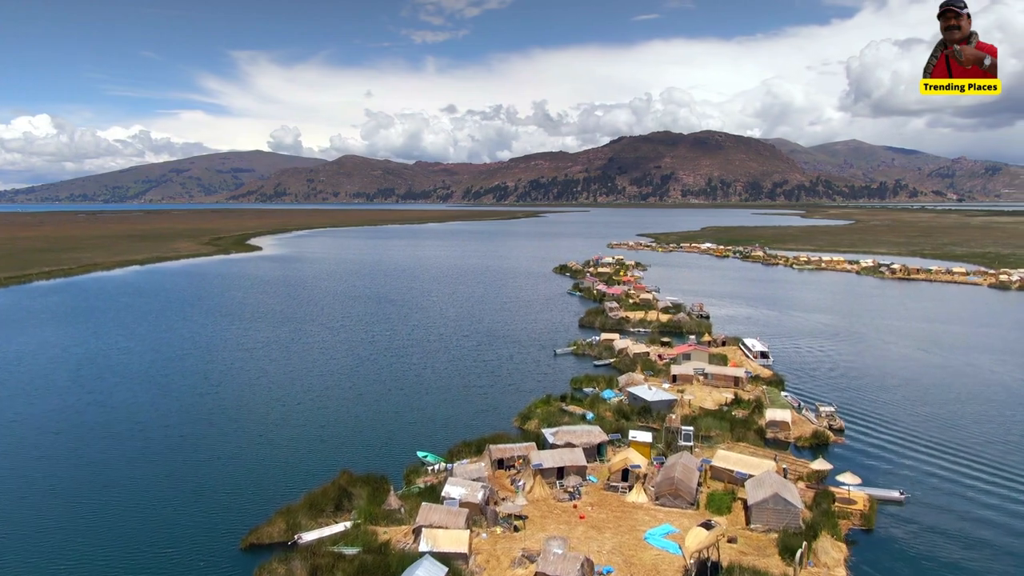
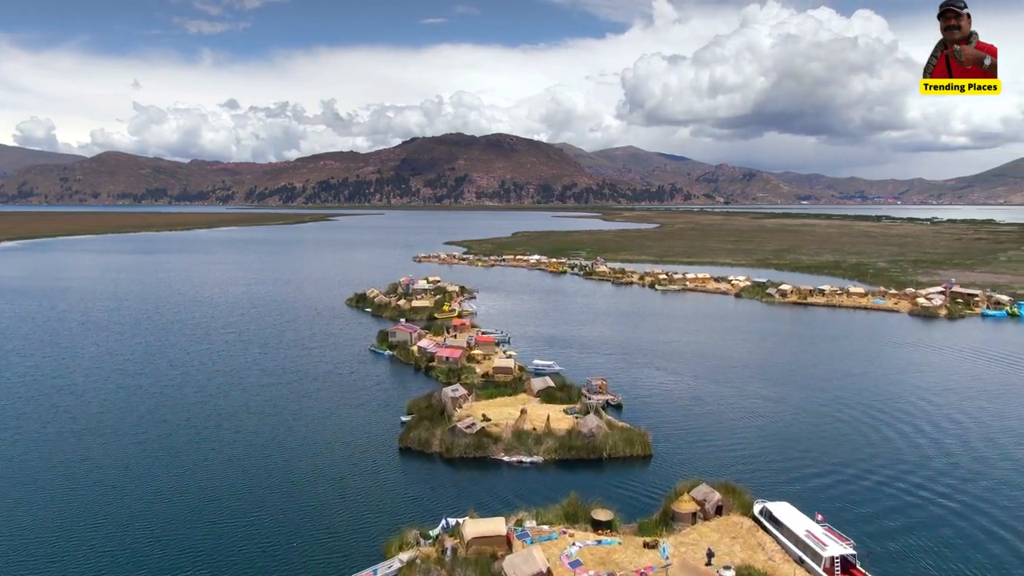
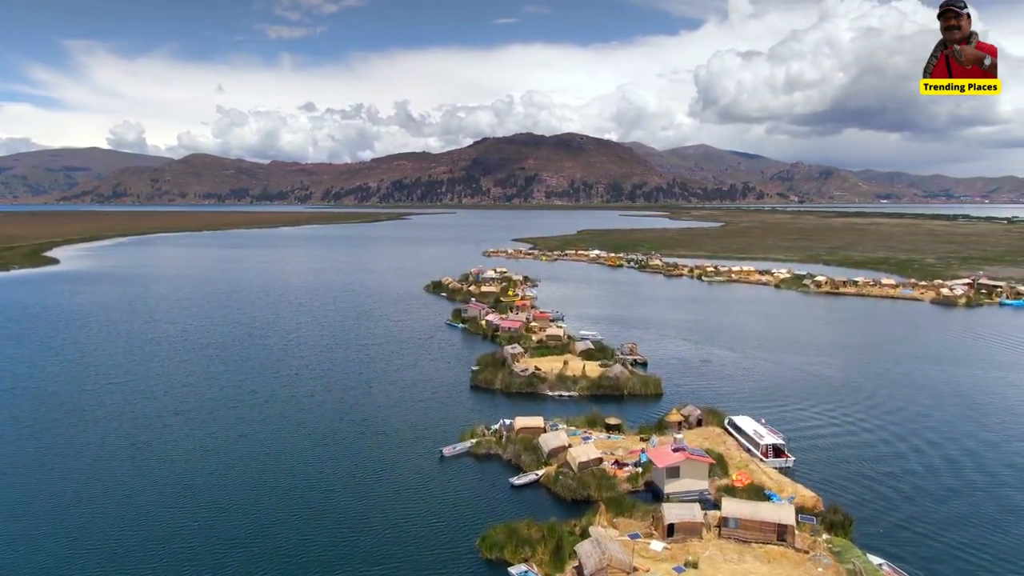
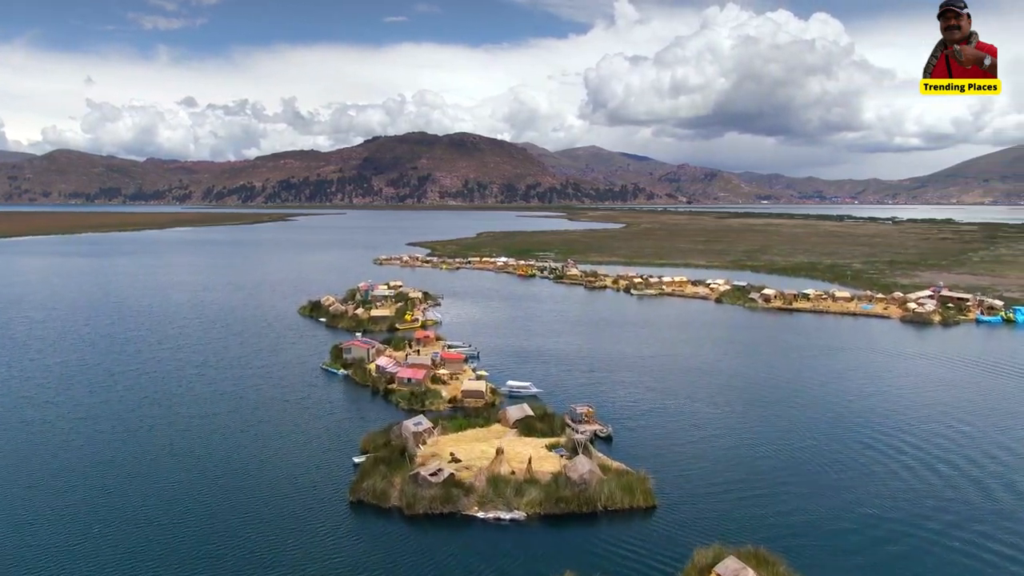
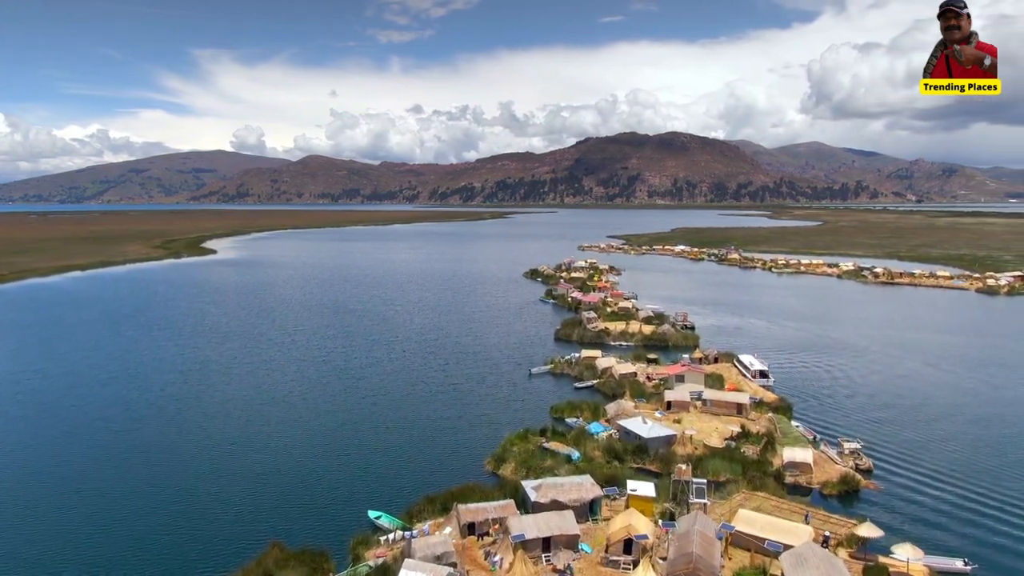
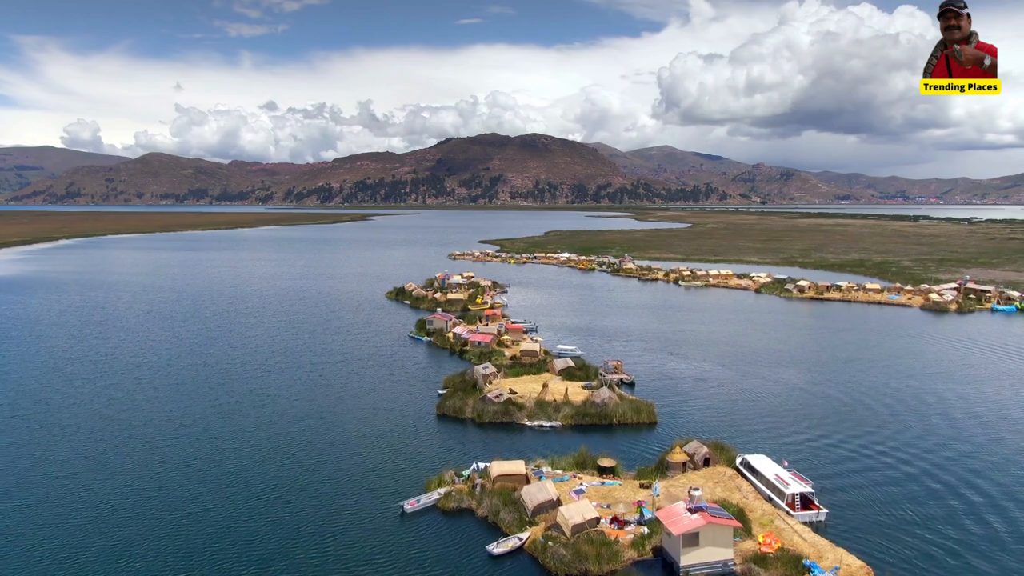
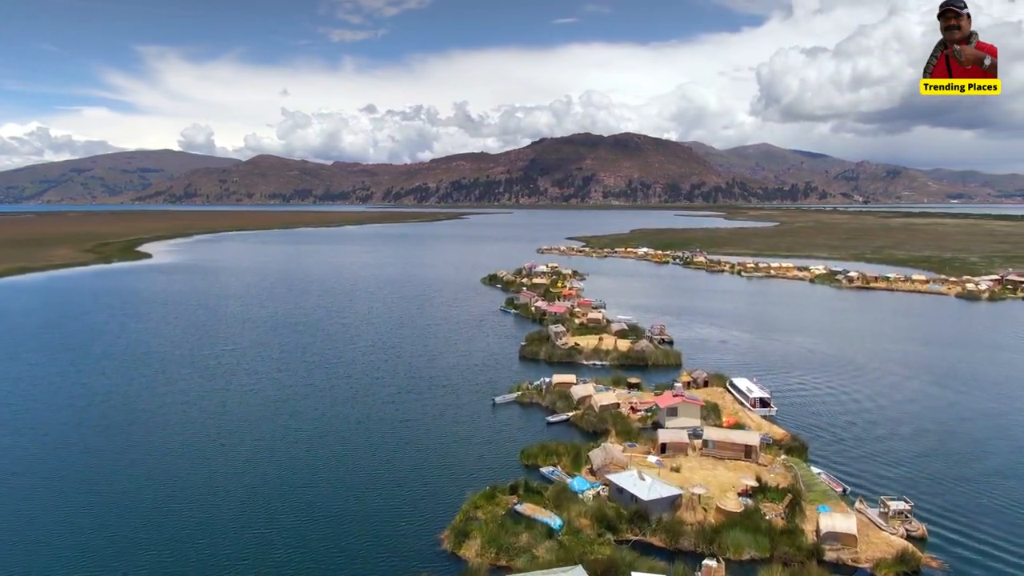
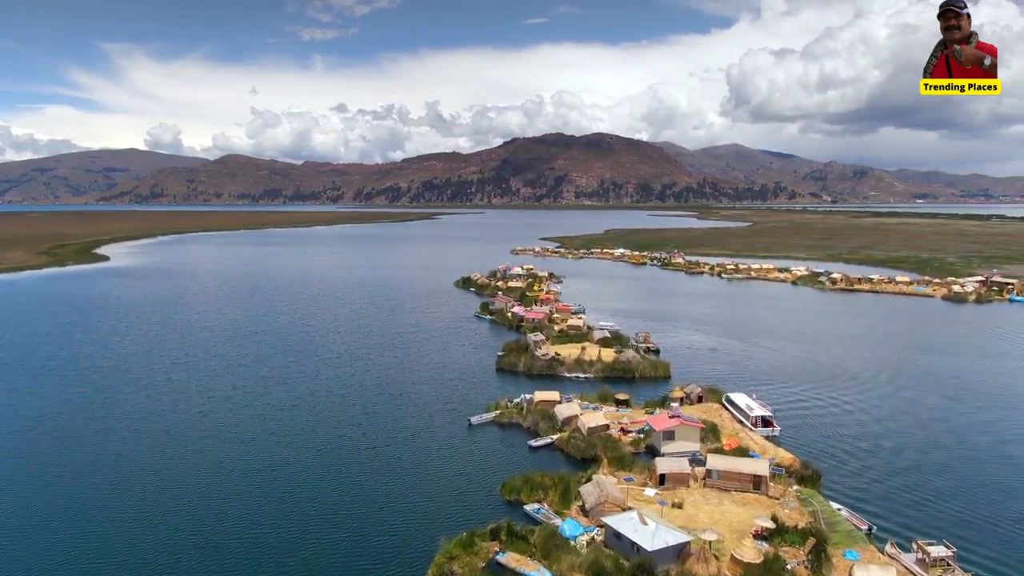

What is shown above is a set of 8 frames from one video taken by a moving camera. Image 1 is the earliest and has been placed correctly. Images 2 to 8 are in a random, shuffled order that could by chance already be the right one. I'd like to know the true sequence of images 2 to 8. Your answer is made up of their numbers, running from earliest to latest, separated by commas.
5, 7, 8, 3, 6, 2, 4
